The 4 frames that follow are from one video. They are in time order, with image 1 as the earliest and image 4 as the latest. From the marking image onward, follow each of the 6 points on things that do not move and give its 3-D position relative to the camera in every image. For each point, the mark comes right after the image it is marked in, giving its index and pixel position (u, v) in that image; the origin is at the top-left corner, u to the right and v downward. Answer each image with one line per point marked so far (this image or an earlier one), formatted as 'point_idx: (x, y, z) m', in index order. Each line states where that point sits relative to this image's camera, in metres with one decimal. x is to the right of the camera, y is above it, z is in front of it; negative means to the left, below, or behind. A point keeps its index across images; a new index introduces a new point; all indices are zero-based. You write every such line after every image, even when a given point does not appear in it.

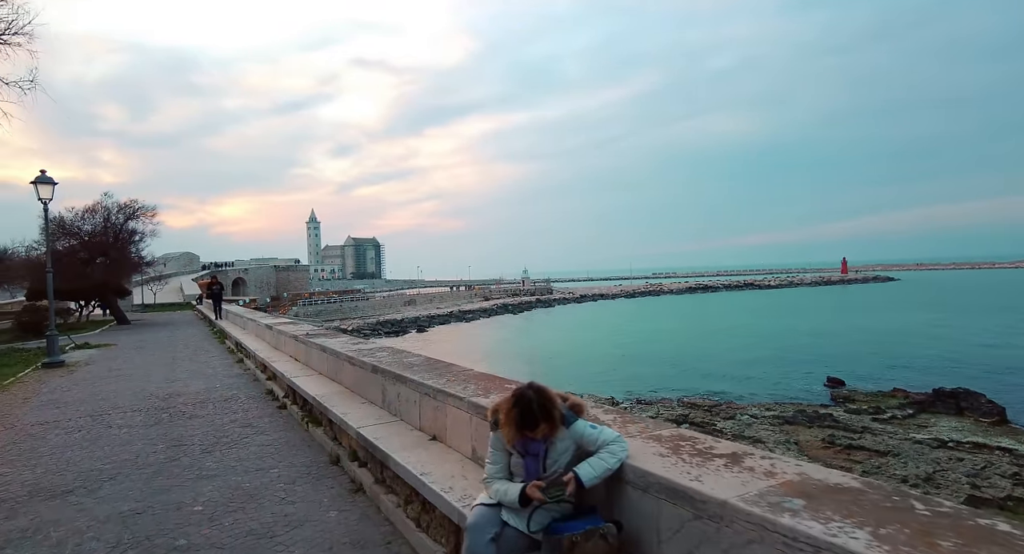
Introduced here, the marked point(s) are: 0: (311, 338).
0: (-1.6, -0.5, +4.1) m
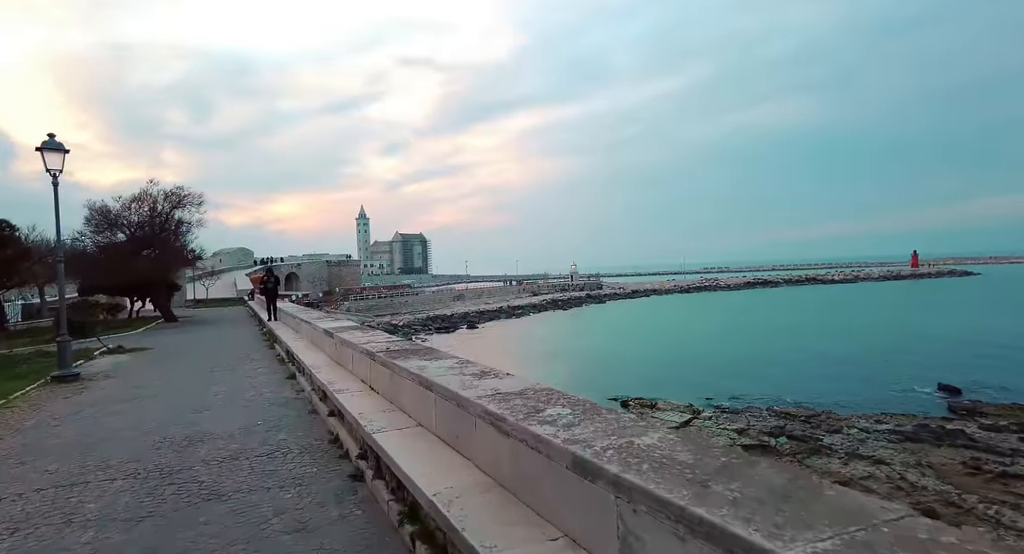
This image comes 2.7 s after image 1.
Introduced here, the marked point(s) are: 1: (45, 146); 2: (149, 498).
0: (-0.6, -0.4, +2.6) m
1: (-4.2, +1.2, +4.6) m
2: (-1.5, -0.9, +2.1) m
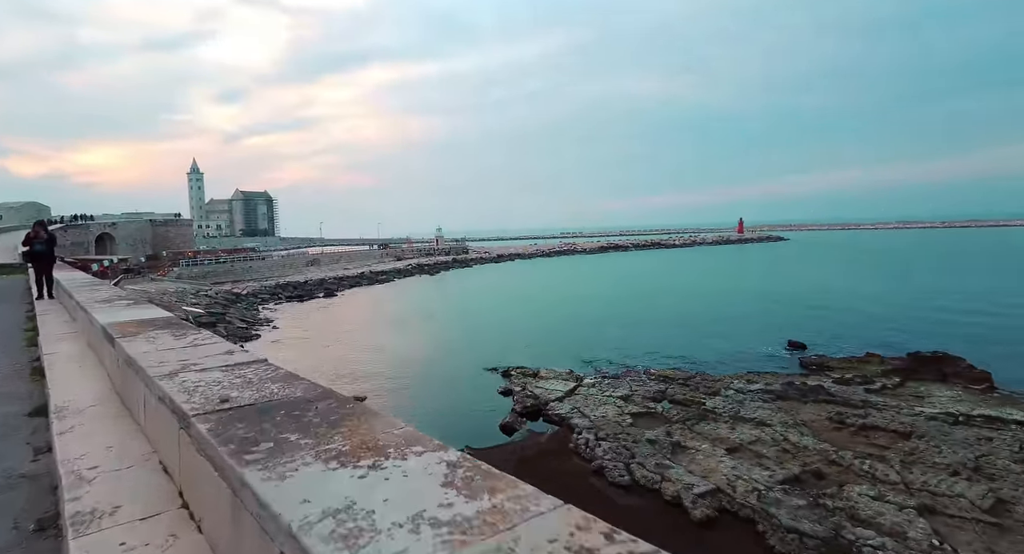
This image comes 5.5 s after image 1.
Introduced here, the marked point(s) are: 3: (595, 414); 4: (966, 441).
0: (-0.4, -0.3, +0.9) m
1: (-4.4, +1.3, +1.7) m
2: (-1.1, -0.8, +0.1) m
3: (+2.2, -3.6, +13.3) m
4: (+9.1, -3.3, +10.2) m
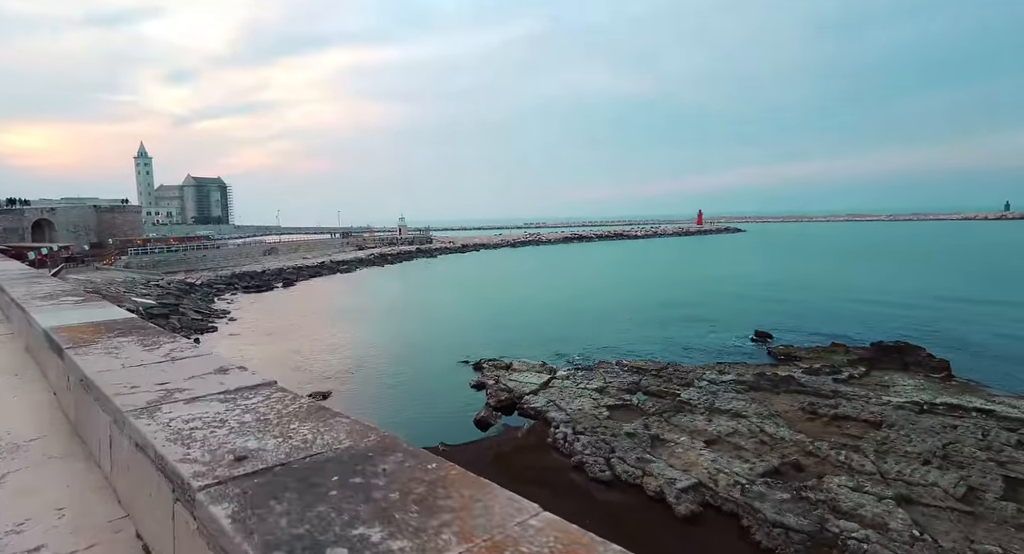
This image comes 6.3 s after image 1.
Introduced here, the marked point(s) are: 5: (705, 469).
0: (-0.1, -0.4, +0.5) m
1: (-4.1, +1.3, +1.0) m
2: (-0.8, -0.9, -0.3) m
3: (+1.6, -3.4, +13.2) m
4: (+8.7, -3.1, +10.6) m
5: (+3.6, -3.6, +9.6) m
